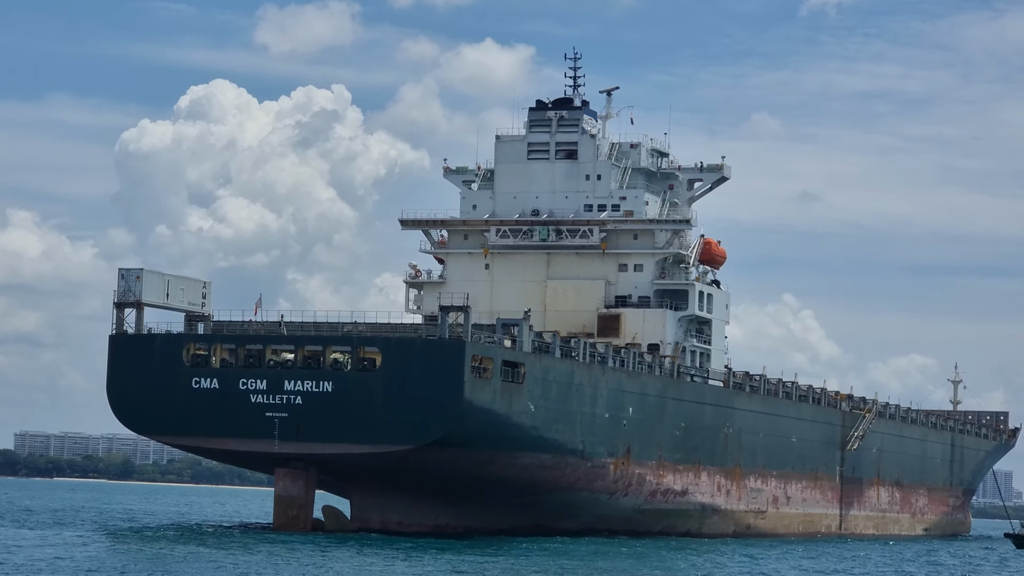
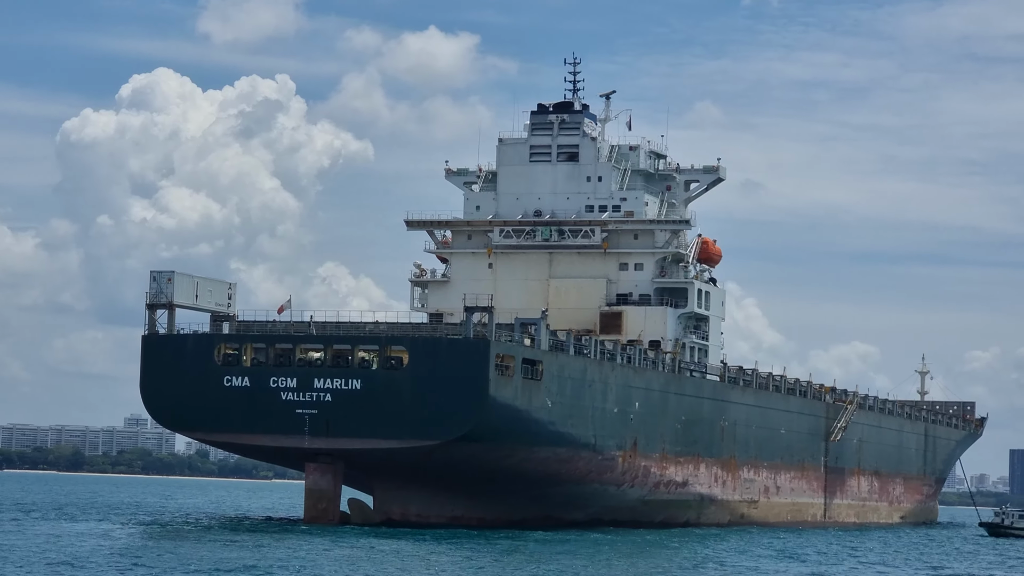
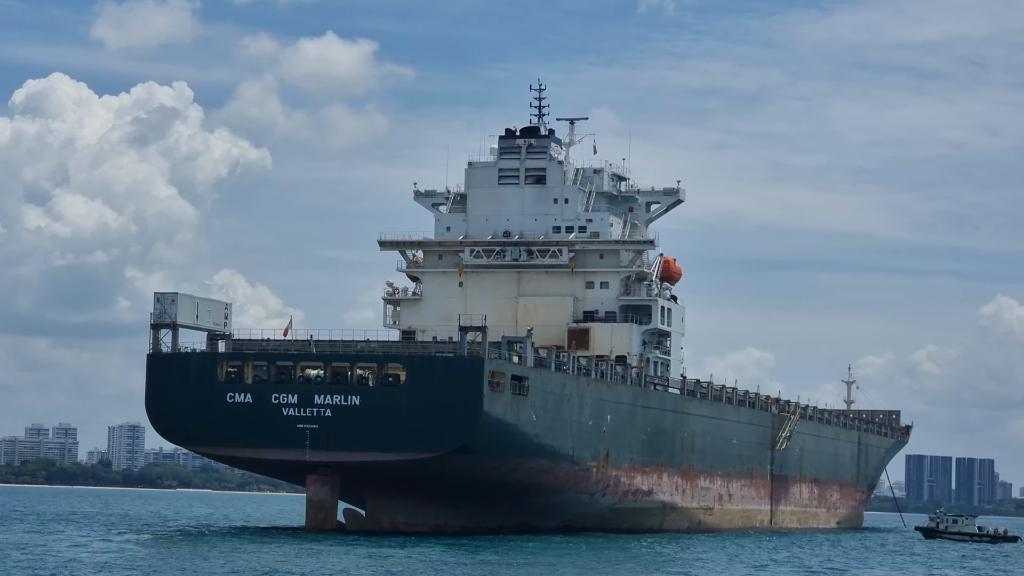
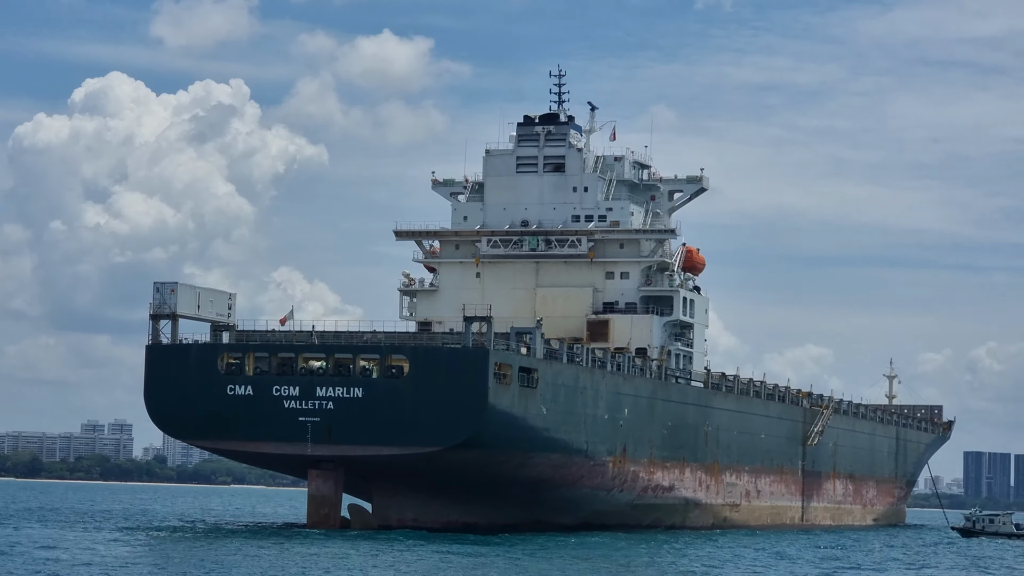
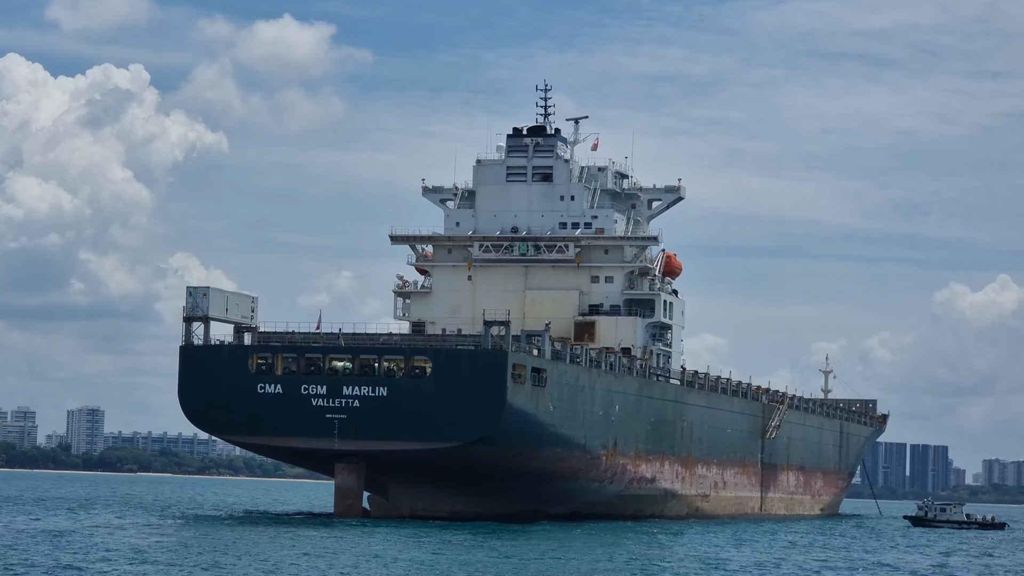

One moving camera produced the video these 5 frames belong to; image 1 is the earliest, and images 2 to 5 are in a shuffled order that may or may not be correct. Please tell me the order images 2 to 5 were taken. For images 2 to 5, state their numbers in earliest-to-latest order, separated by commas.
2, 4, 3, 5
